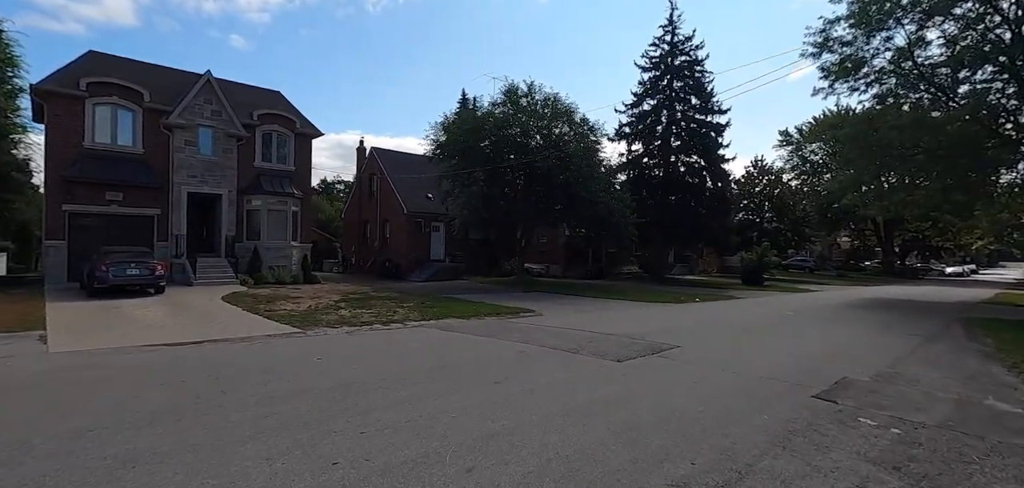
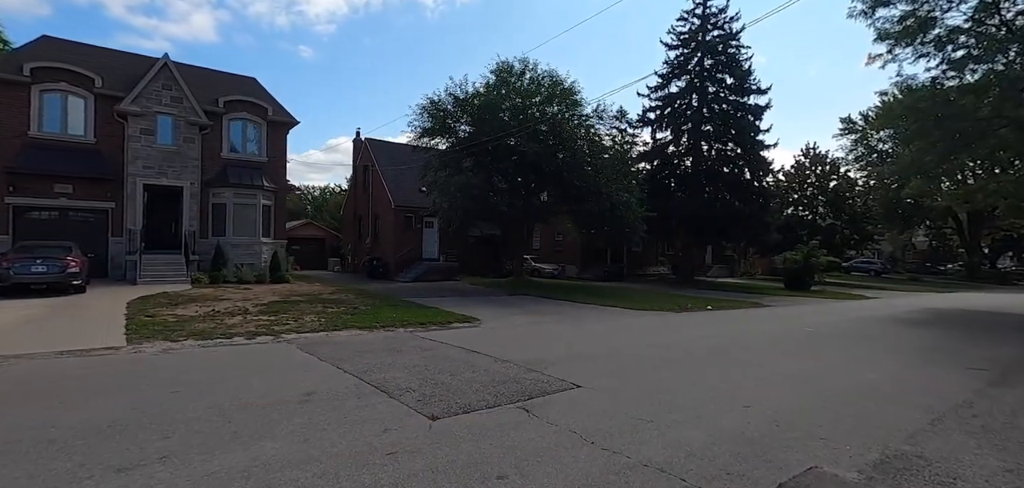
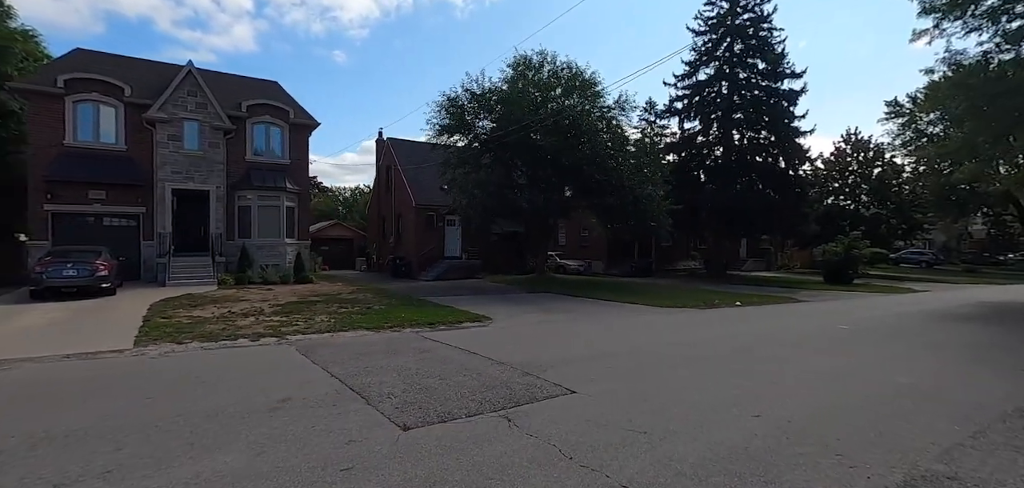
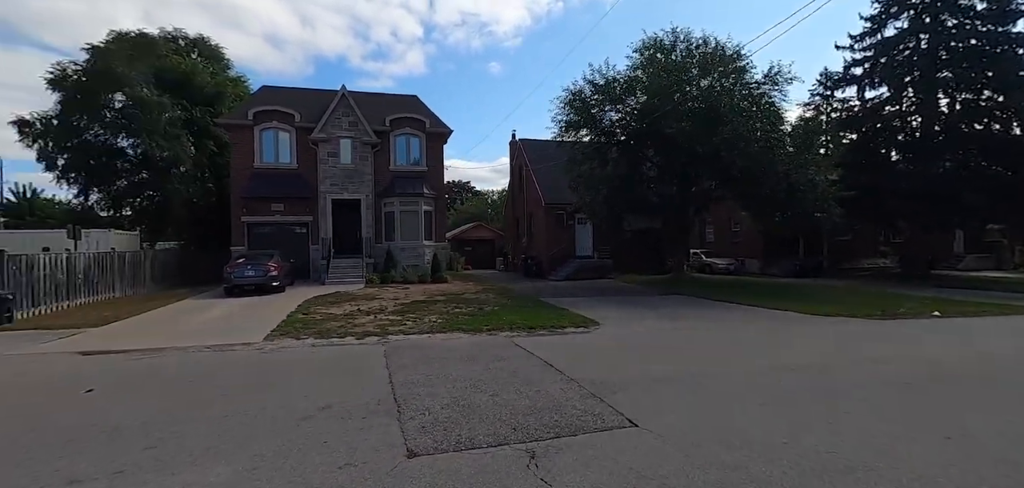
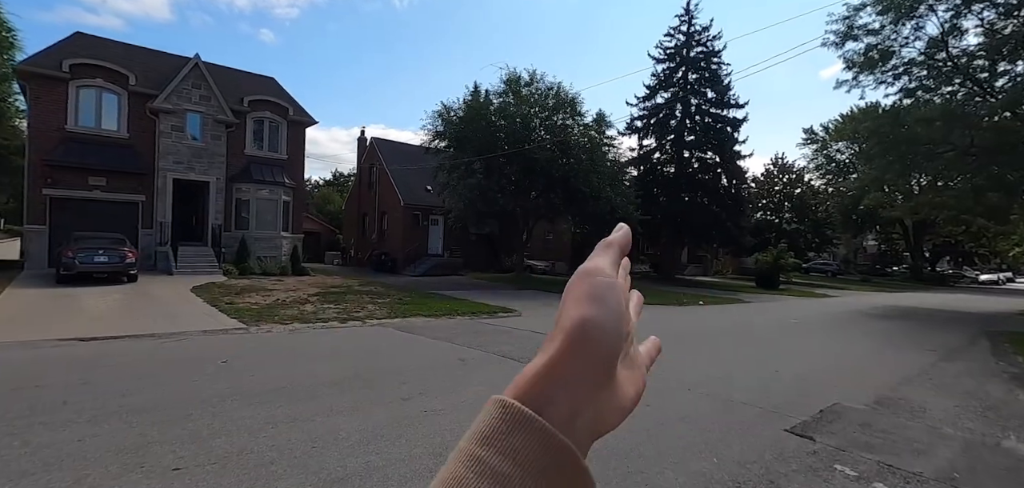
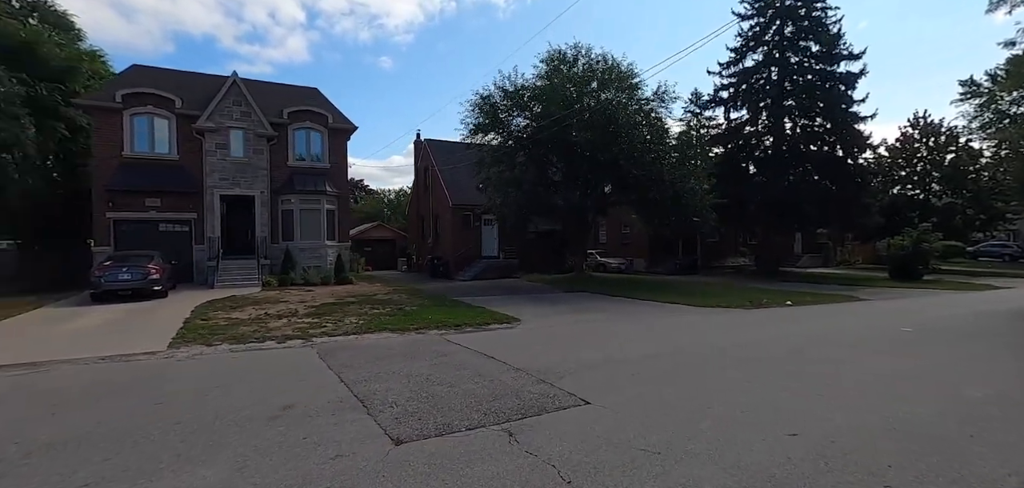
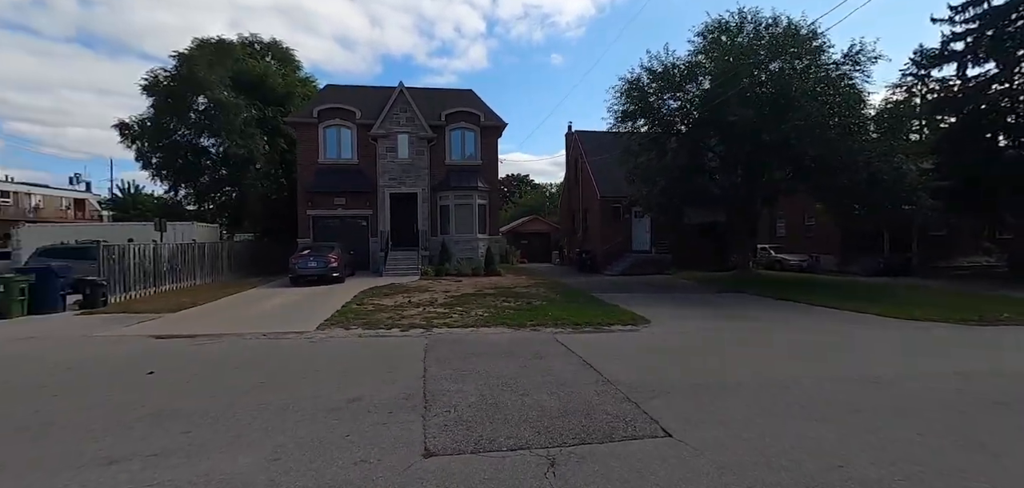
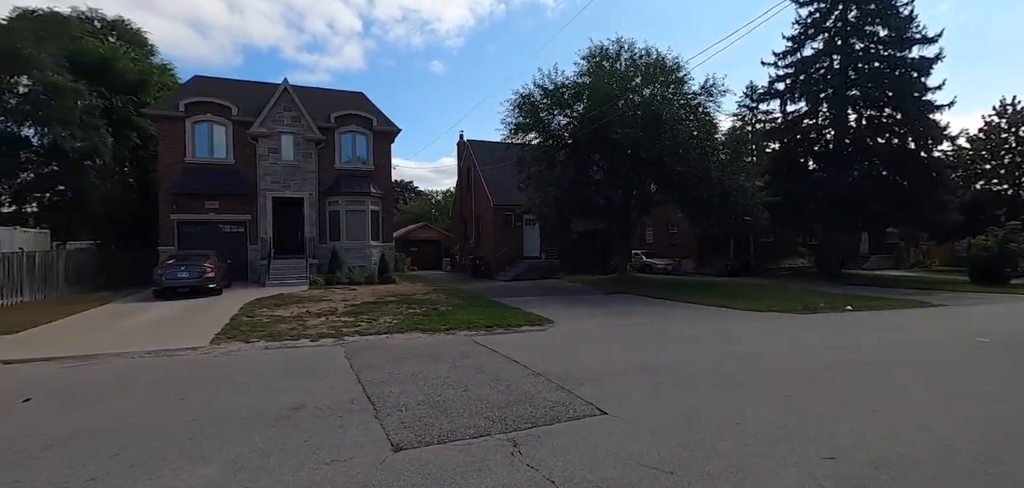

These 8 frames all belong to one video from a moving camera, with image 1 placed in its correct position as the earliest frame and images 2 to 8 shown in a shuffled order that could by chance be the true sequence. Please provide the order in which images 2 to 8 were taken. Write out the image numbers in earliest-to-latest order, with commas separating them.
5, 2, 3, 6, 8, 4, 7
